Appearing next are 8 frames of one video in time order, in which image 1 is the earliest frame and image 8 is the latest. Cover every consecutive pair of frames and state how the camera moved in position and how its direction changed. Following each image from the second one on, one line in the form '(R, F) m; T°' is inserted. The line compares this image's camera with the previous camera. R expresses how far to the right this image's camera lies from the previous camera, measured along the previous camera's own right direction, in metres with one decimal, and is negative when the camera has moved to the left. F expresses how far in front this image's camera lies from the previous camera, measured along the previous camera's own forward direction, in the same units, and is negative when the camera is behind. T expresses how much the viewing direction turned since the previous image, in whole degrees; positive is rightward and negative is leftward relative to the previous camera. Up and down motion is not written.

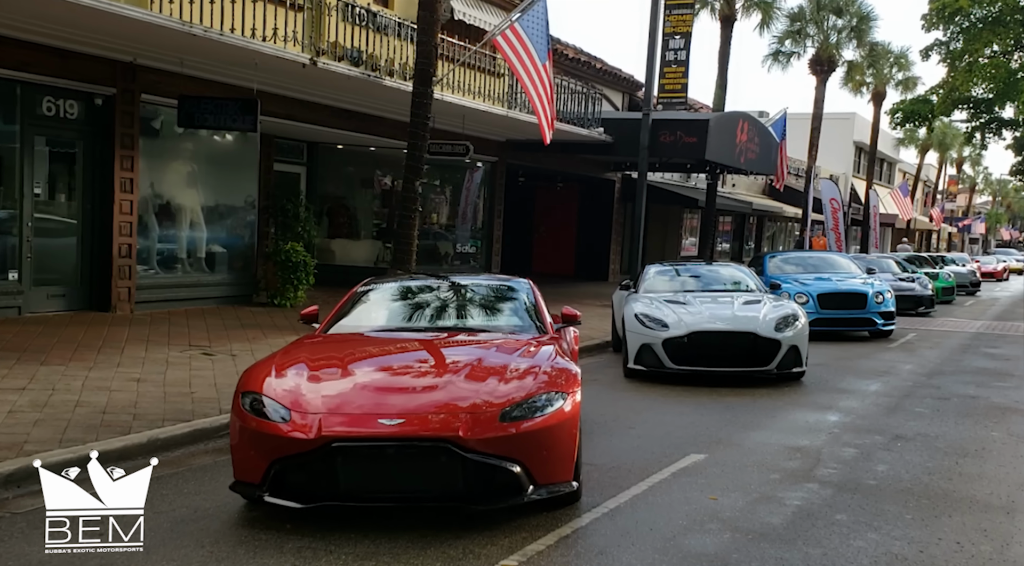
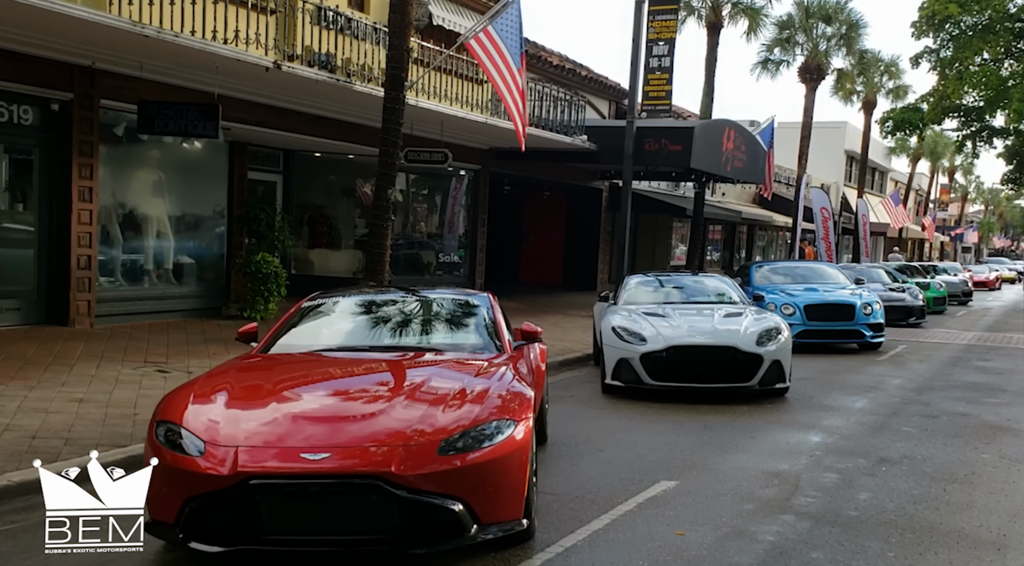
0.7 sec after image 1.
(+0.2, +0.4) m; 0°
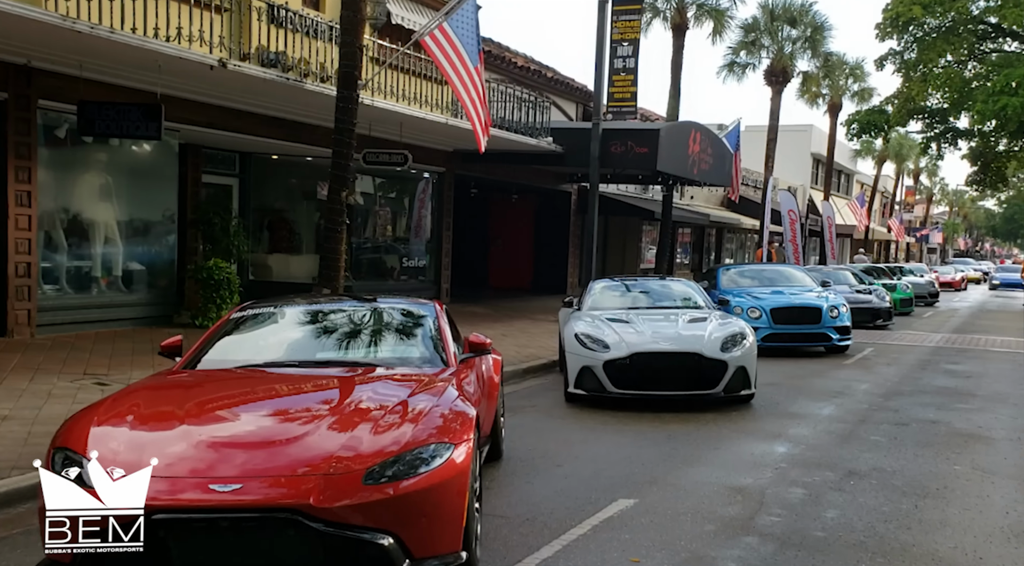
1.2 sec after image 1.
(+0.1, +0.4) m; +2°
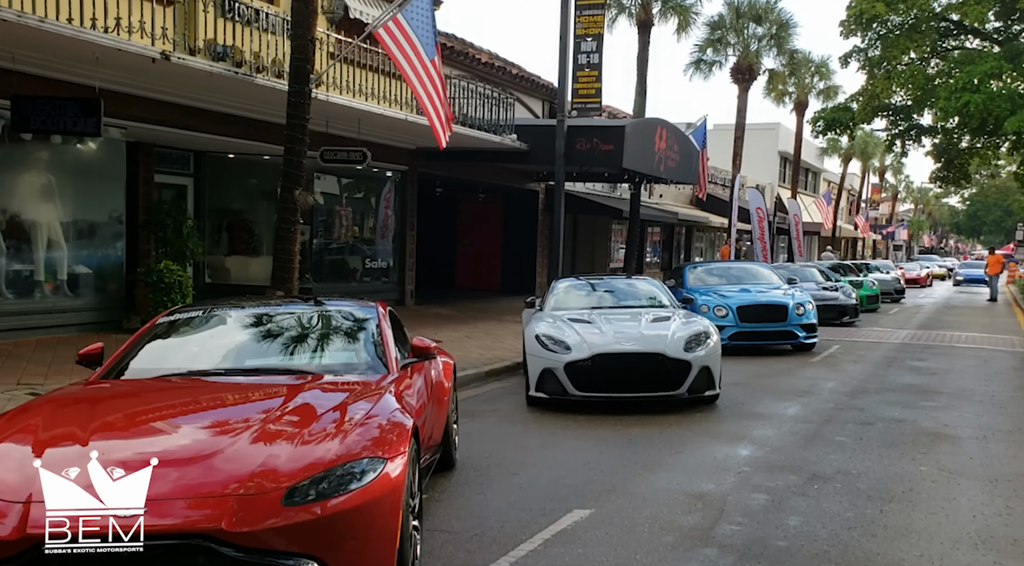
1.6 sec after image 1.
(+0.1, +0.3) m; +2°
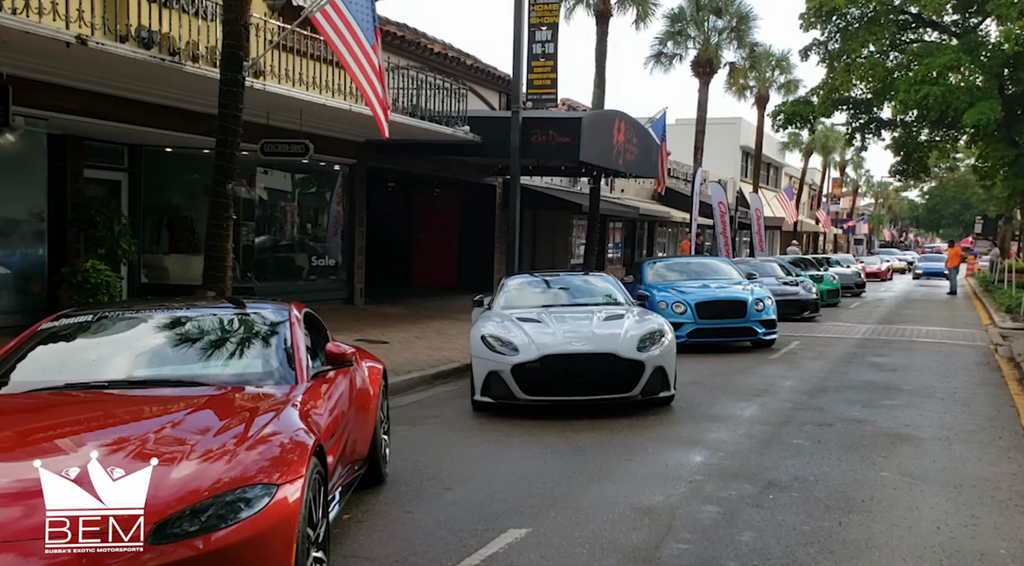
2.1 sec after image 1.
(+0.2, +0.5) m; +2°
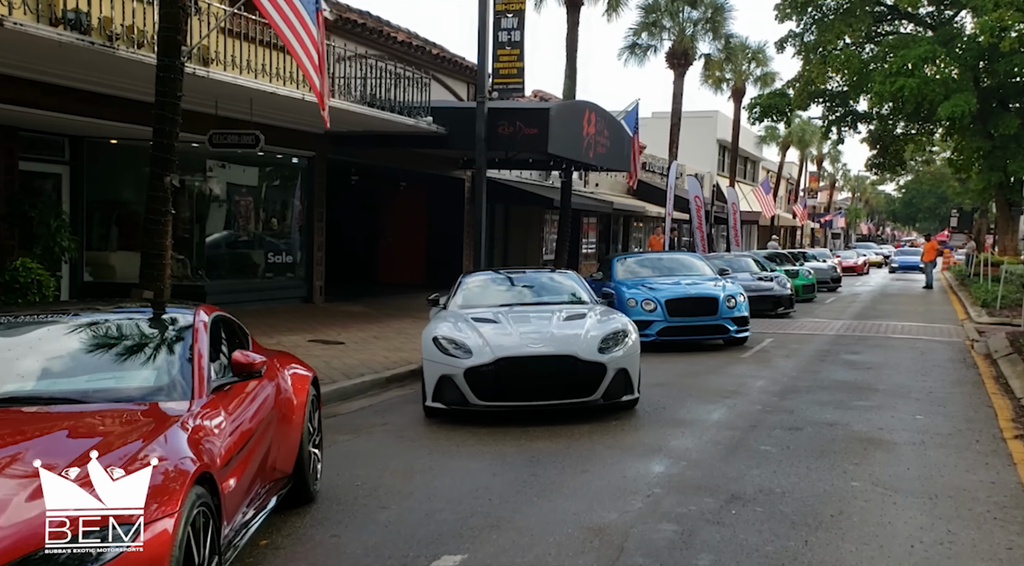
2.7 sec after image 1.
(+0.2, +0.5) m; +1°
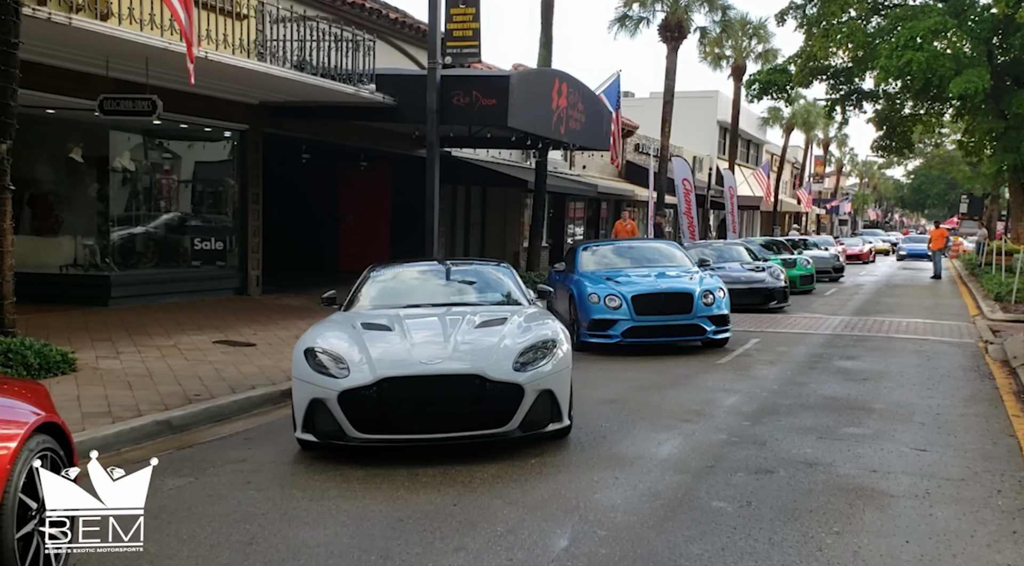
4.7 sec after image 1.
(+0.8, +1.9) m; 0°
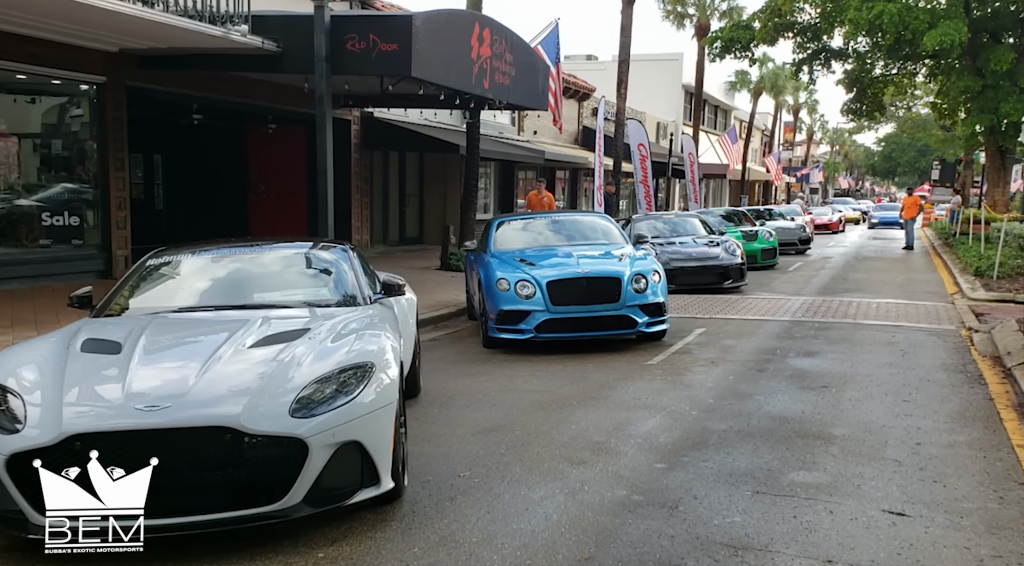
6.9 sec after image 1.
(+0.9, +2.3) m; +1°
